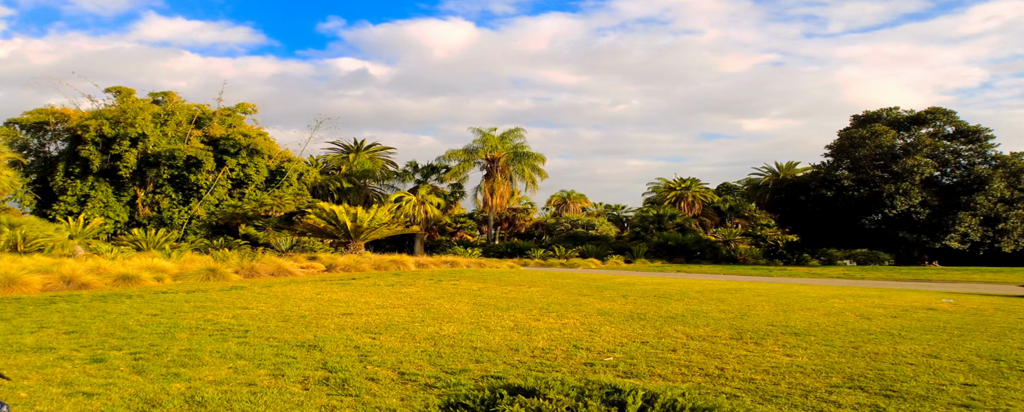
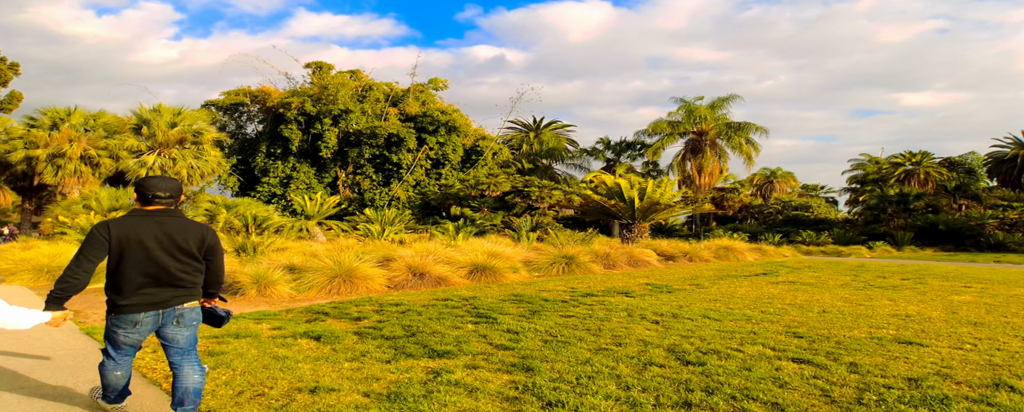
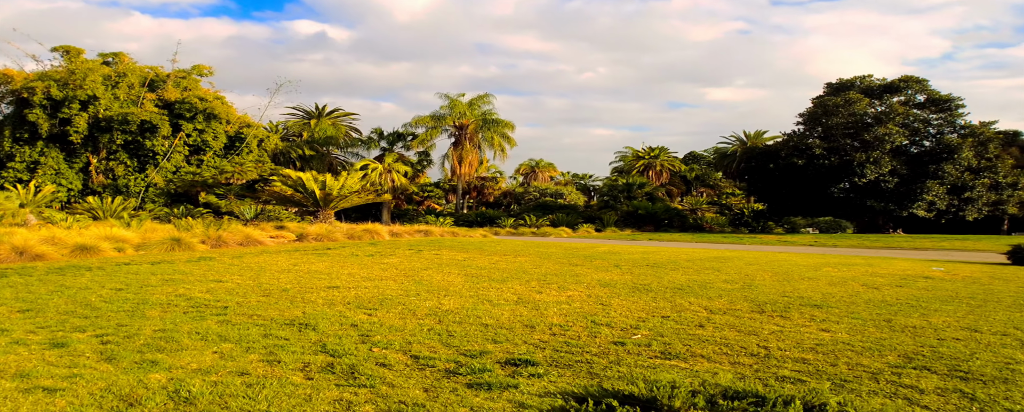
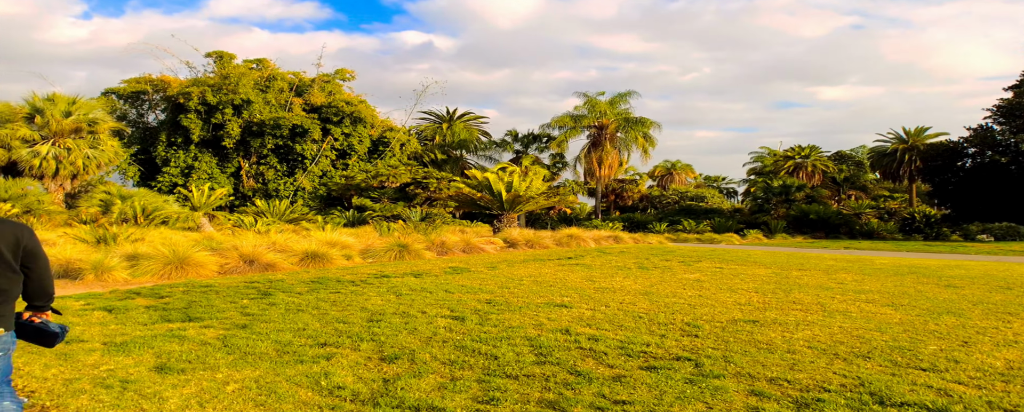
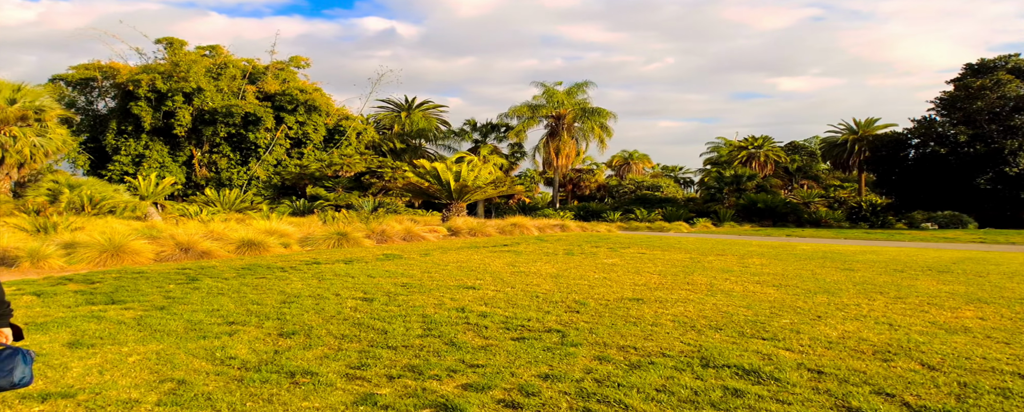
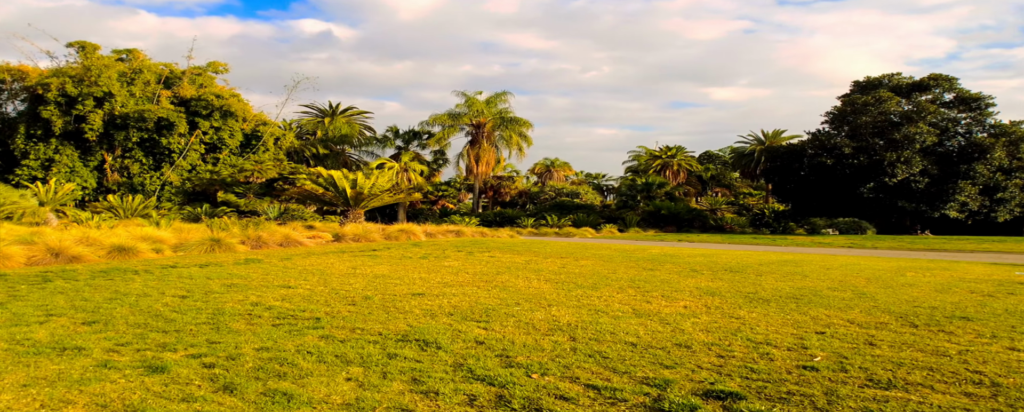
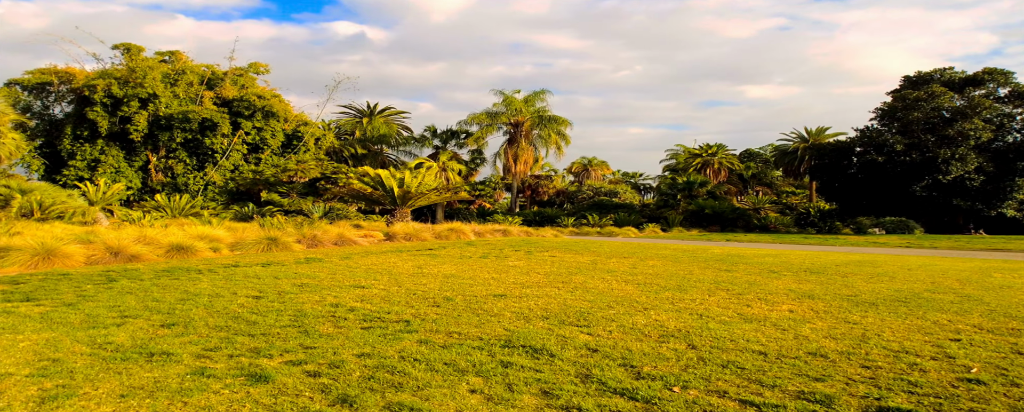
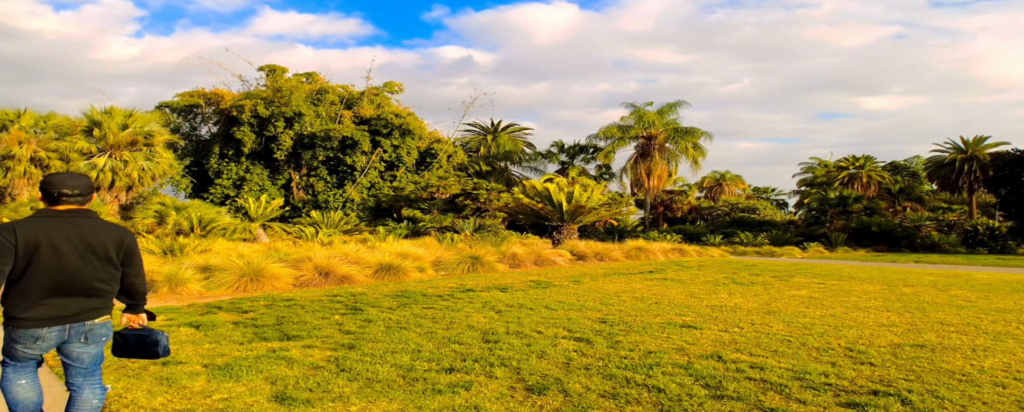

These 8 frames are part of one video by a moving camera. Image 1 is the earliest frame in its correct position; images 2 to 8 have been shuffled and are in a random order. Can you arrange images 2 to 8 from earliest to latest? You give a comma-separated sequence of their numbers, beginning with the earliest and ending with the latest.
3, 6, 7, 5, 4, 8, 2
